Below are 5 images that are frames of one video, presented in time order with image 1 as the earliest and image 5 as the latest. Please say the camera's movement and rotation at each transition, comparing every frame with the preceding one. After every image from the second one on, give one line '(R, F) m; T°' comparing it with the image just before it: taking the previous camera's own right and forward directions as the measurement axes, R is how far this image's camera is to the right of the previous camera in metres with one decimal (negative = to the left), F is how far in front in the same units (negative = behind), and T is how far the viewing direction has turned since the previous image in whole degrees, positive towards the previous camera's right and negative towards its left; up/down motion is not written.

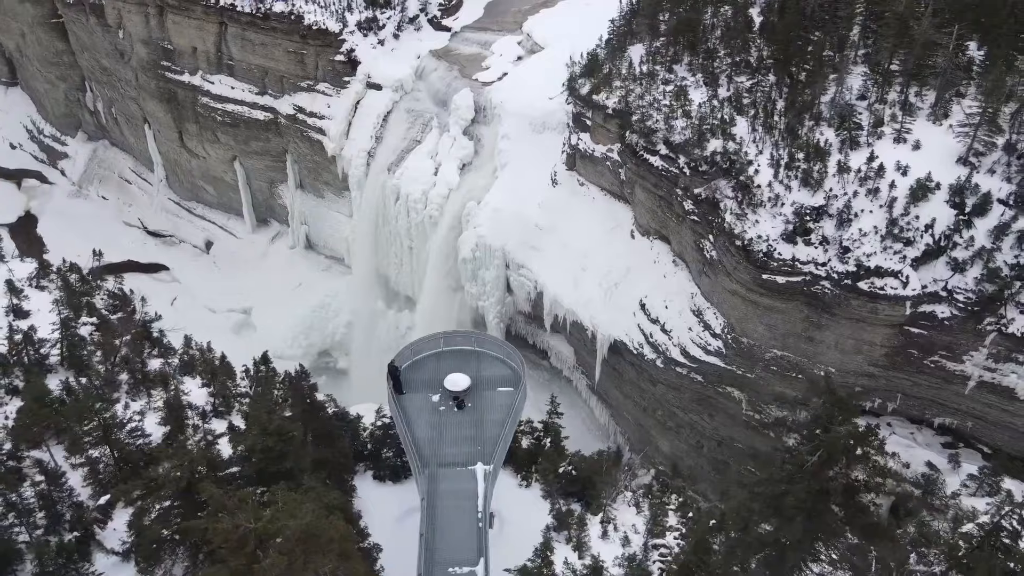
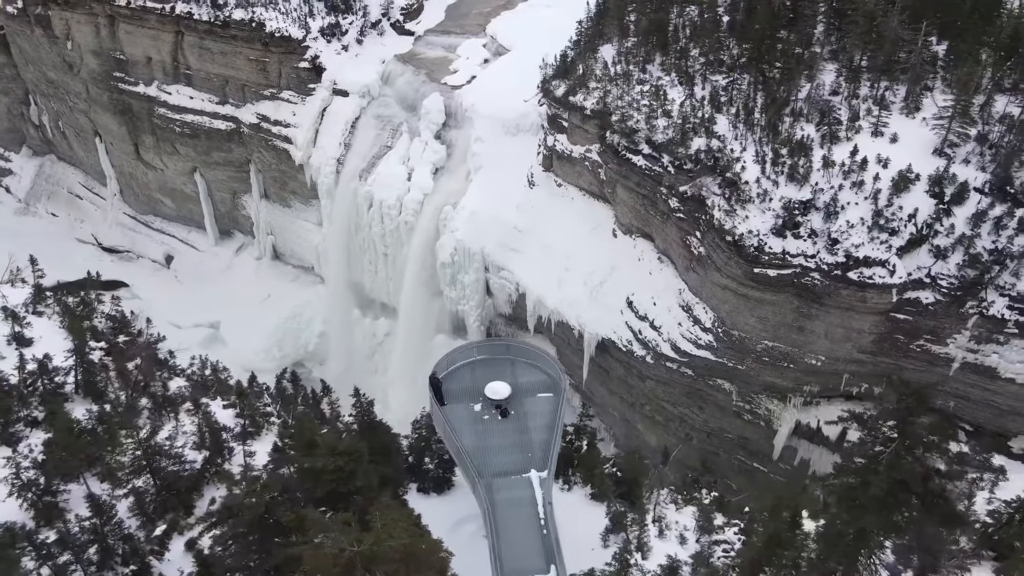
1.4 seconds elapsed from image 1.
(-0.9, 0.0) m; +4°
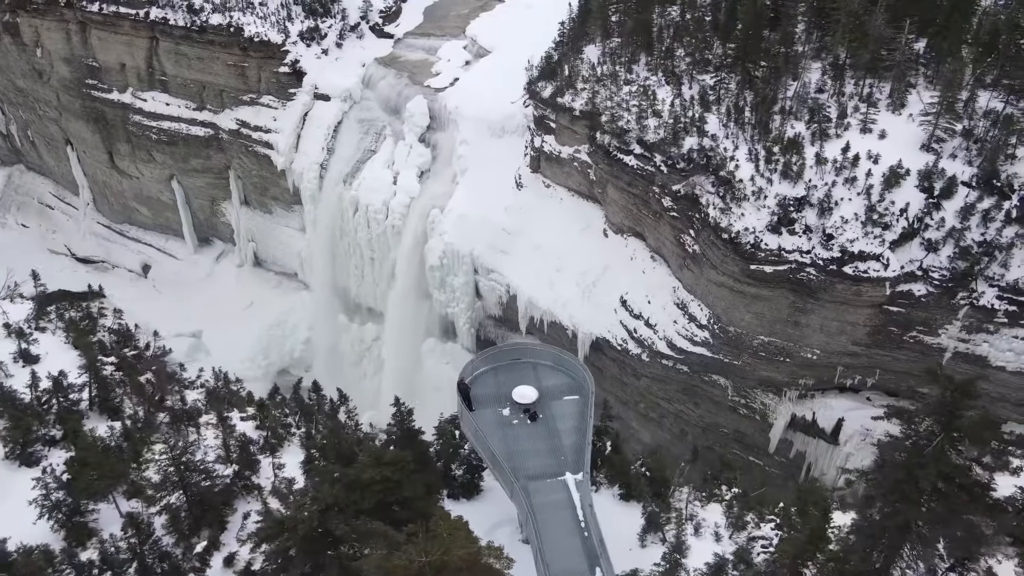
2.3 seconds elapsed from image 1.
(-0.5, 0.0) m; +2°
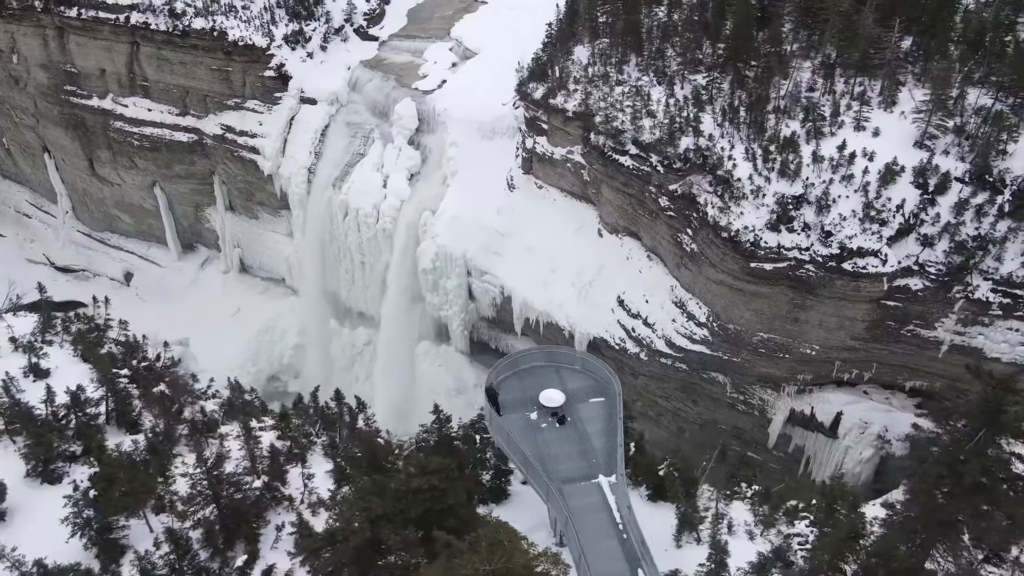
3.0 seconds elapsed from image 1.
(-0.5, 0.0) m; +2°
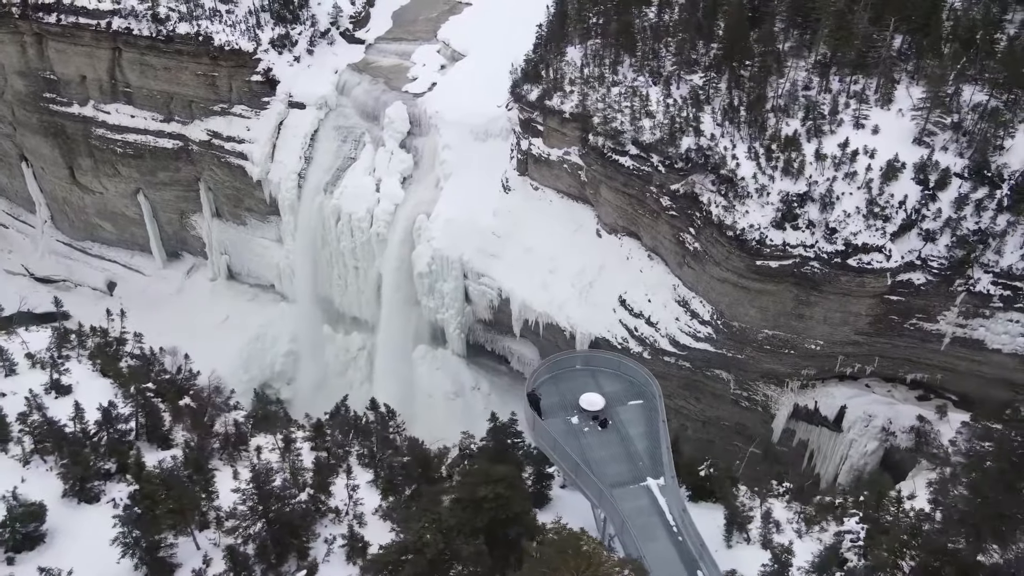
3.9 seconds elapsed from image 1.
(-0.6, 0.0) m; +2°
